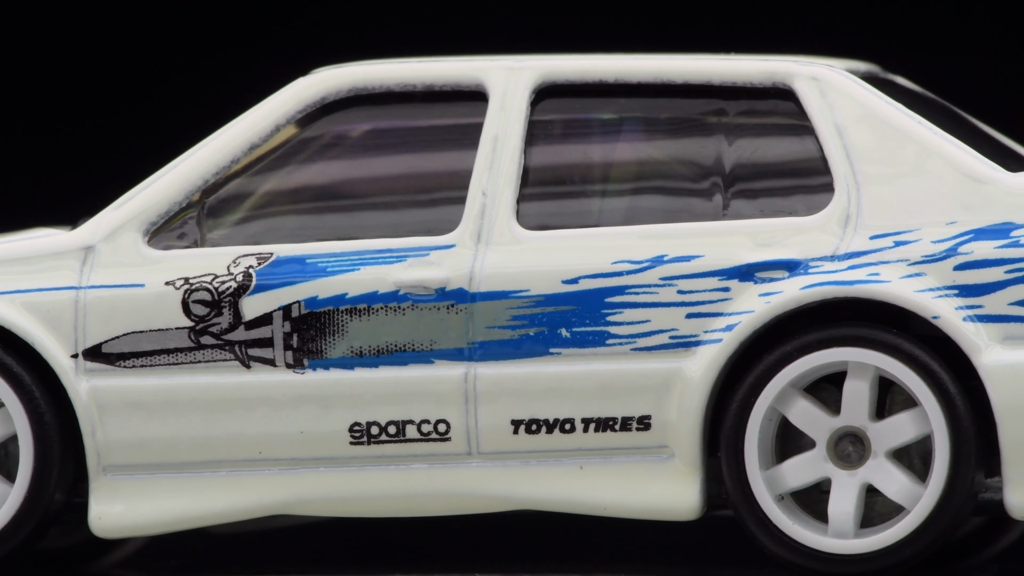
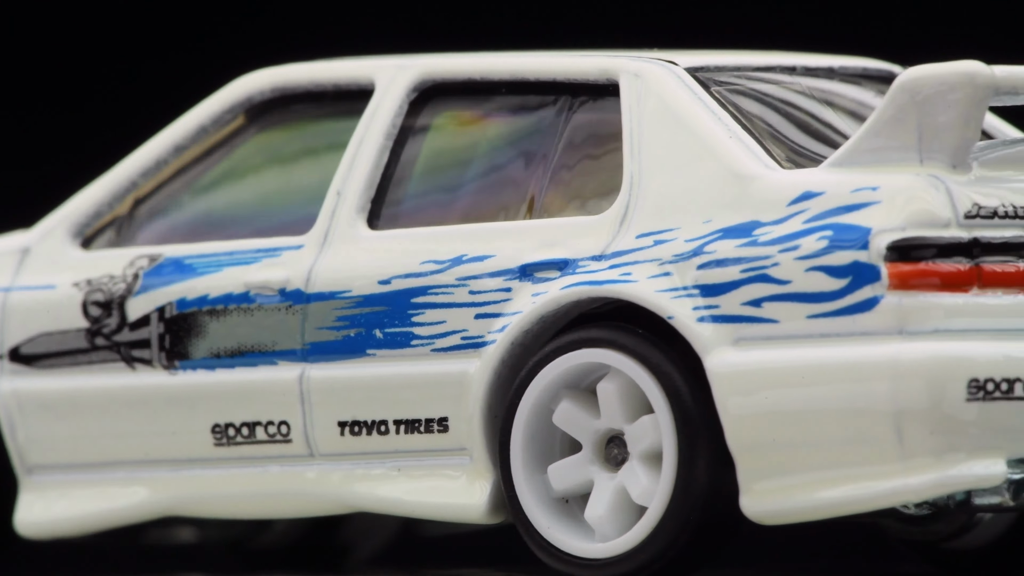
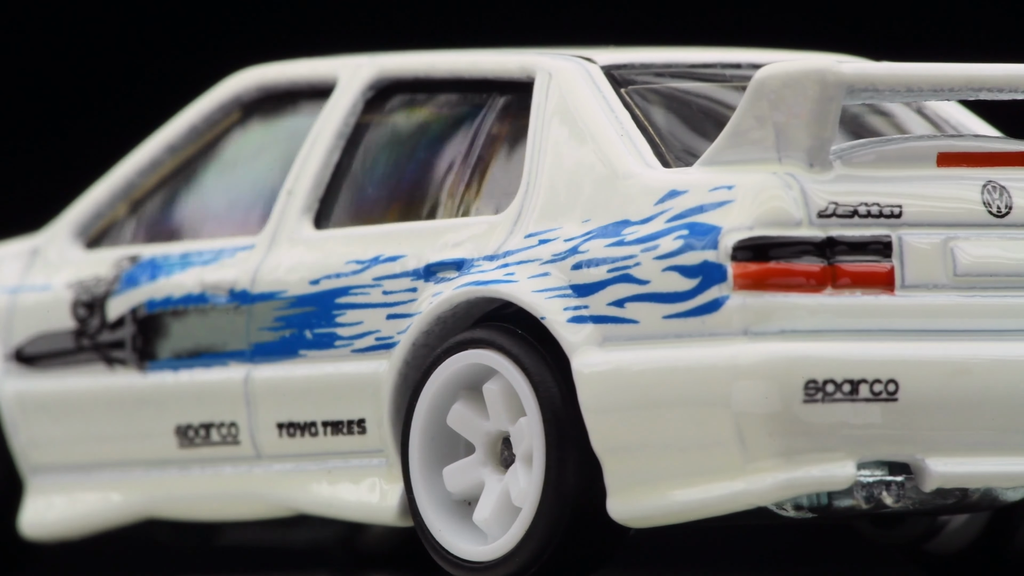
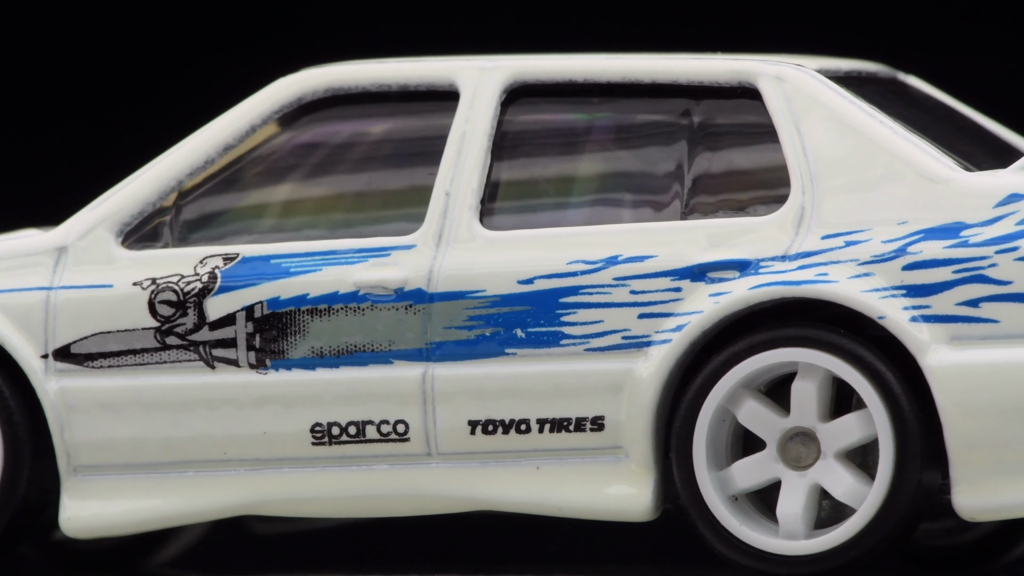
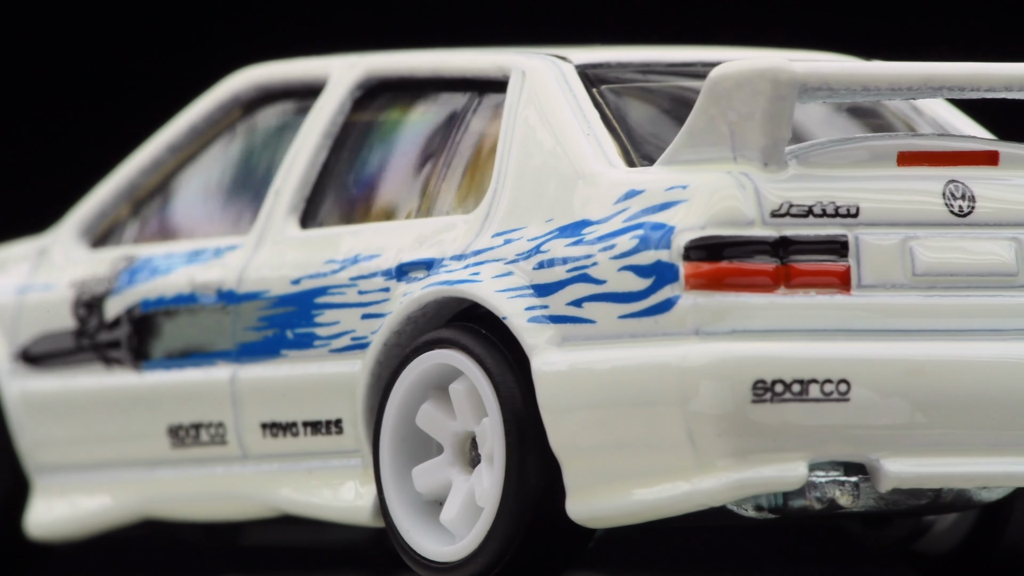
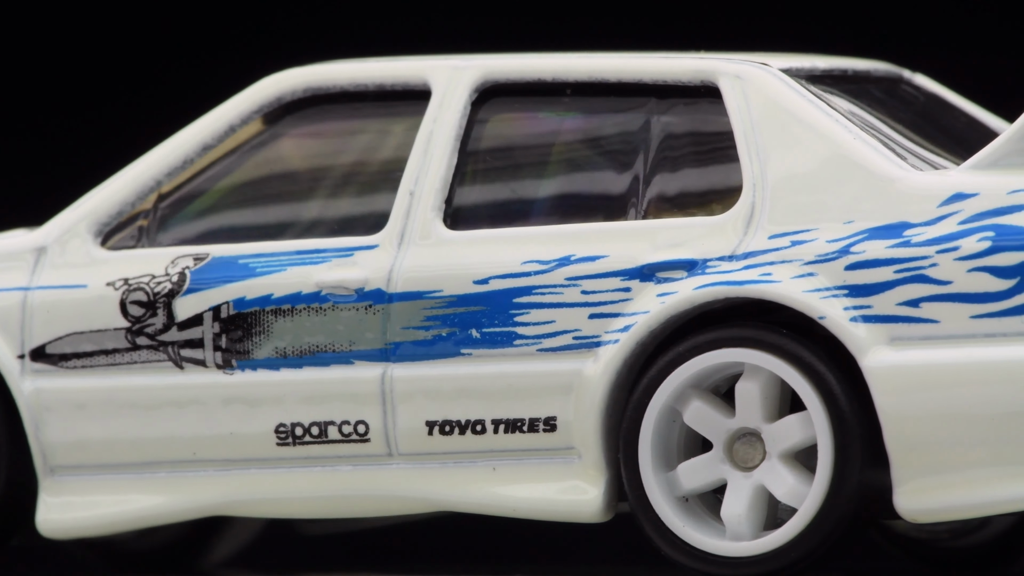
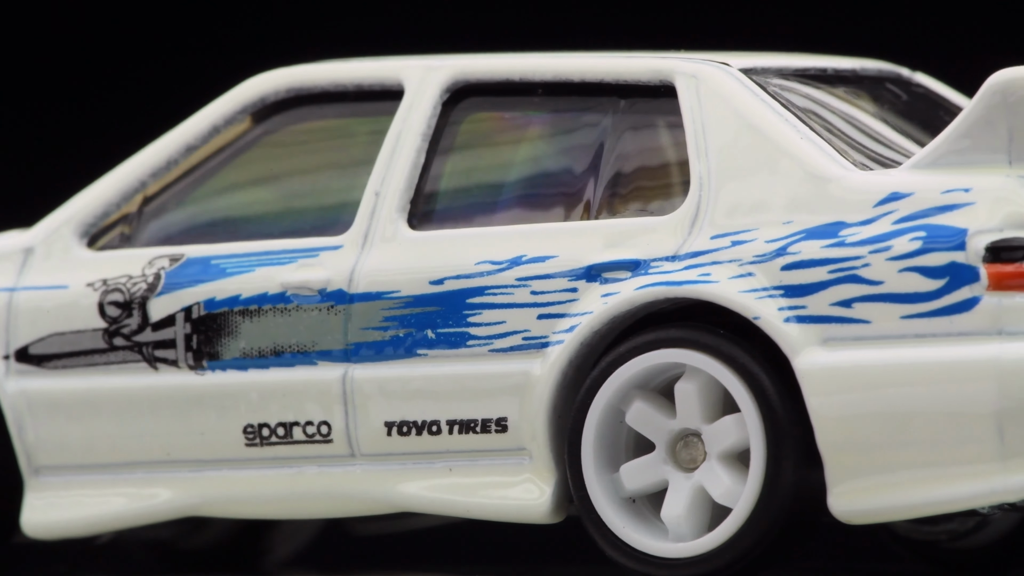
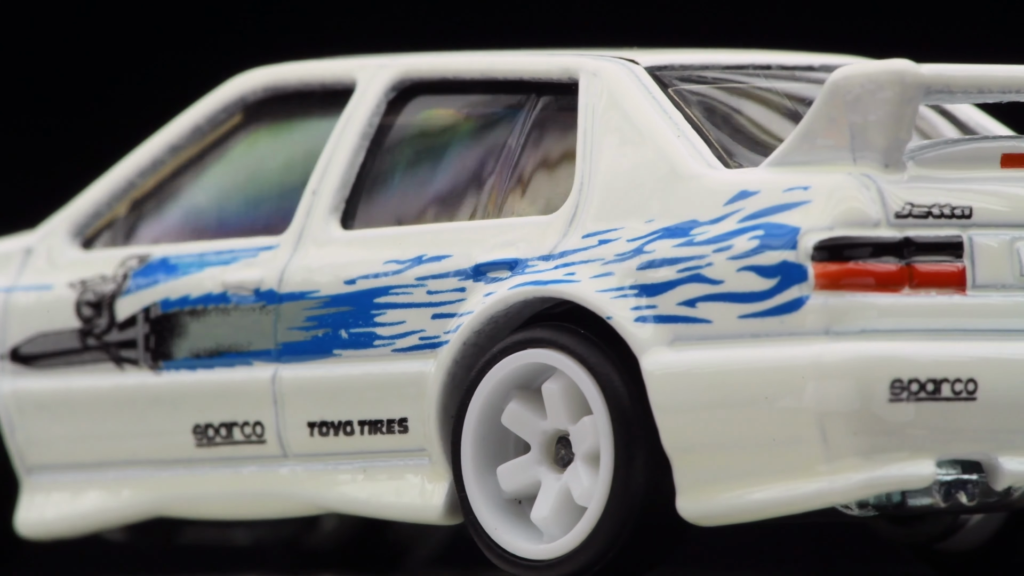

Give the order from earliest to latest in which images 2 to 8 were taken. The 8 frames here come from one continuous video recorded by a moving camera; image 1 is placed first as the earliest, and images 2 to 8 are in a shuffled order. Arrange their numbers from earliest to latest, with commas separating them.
4, 6, 7, 2, 8, 3, 5
